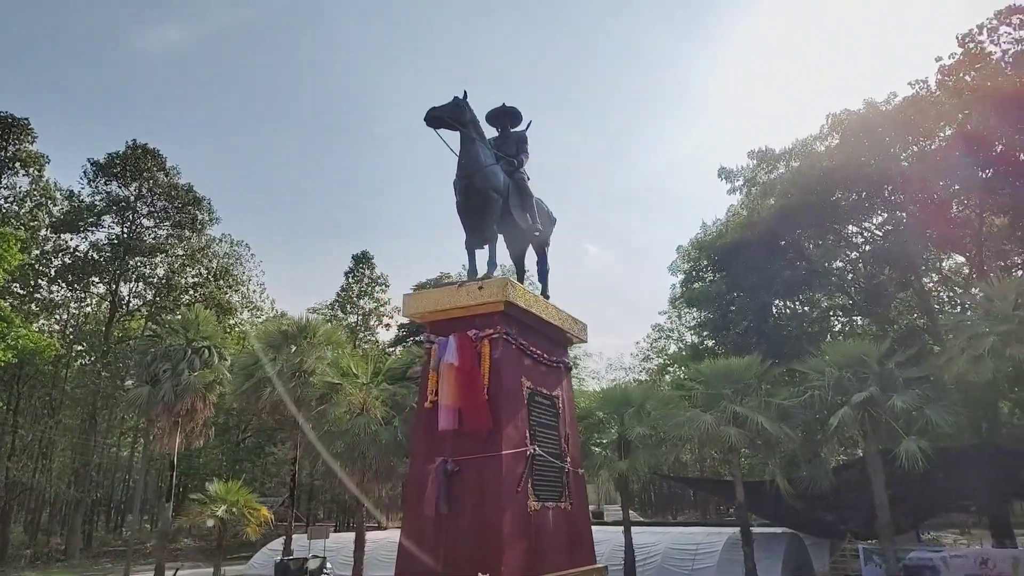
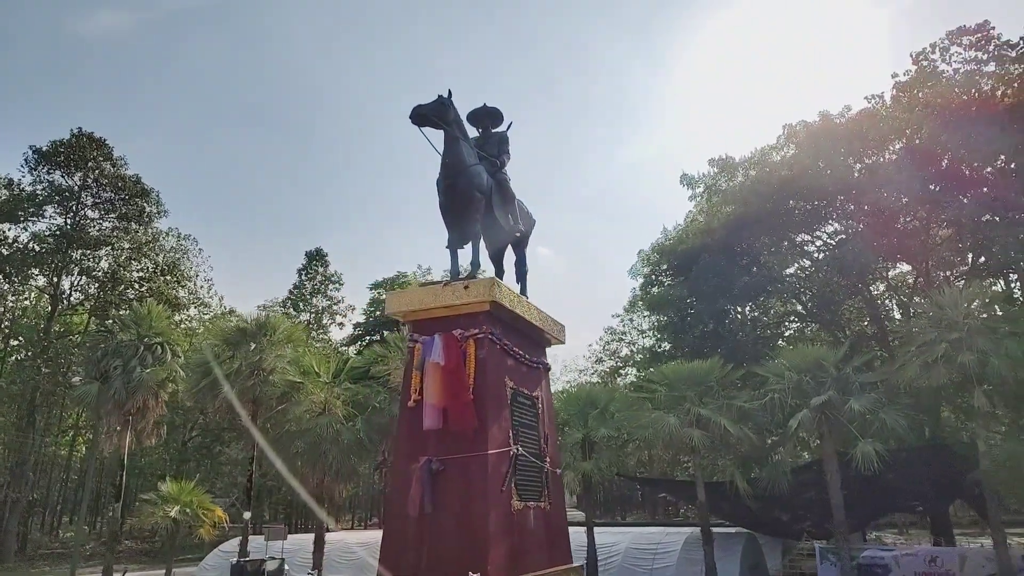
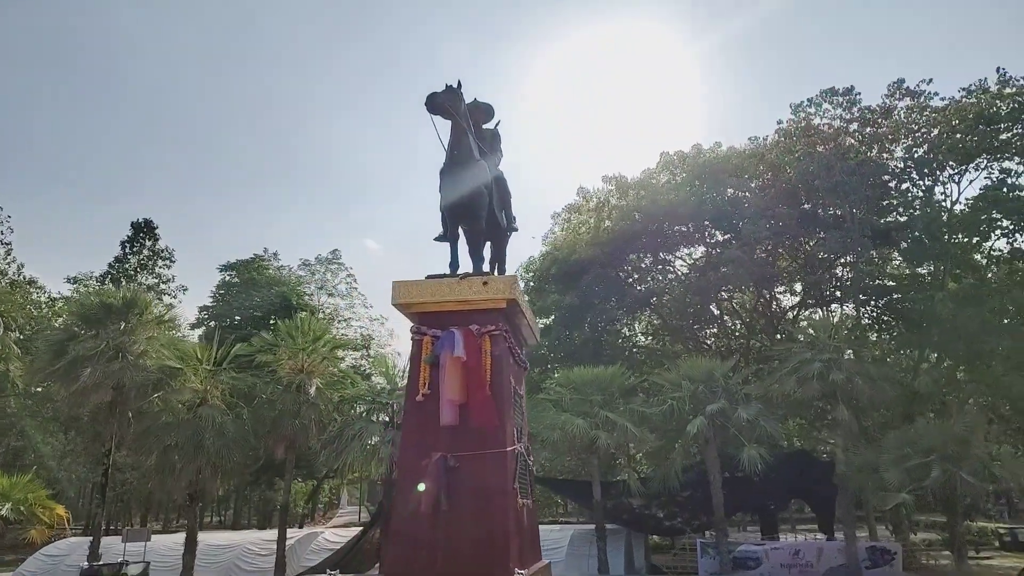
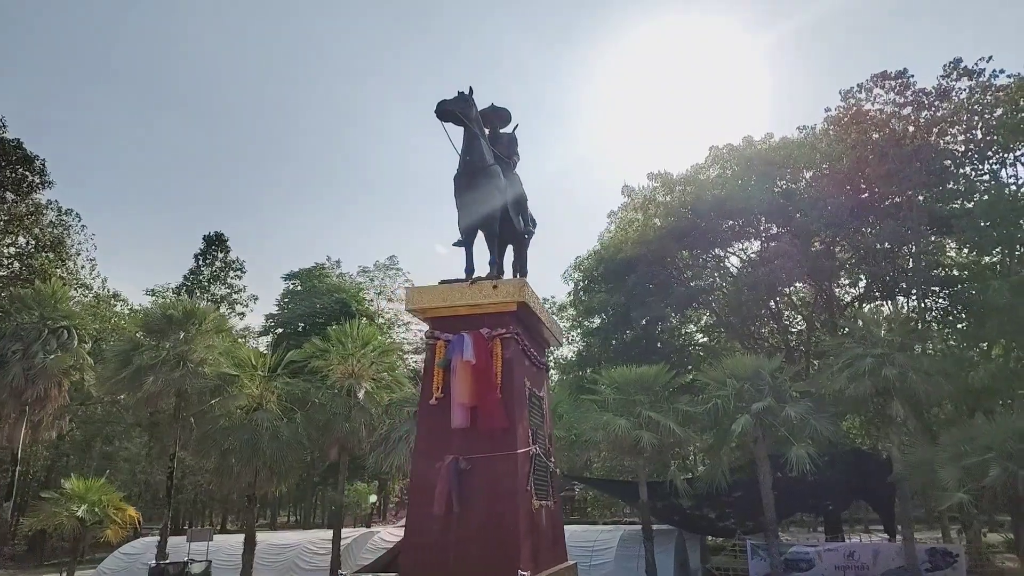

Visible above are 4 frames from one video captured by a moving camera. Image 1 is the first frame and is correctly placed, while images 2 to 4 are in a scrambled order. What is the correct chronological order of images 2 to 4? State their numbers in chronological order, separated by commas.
2, 4, 3
